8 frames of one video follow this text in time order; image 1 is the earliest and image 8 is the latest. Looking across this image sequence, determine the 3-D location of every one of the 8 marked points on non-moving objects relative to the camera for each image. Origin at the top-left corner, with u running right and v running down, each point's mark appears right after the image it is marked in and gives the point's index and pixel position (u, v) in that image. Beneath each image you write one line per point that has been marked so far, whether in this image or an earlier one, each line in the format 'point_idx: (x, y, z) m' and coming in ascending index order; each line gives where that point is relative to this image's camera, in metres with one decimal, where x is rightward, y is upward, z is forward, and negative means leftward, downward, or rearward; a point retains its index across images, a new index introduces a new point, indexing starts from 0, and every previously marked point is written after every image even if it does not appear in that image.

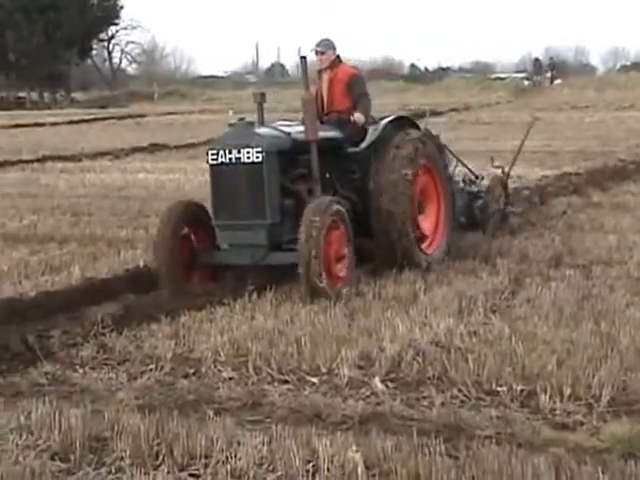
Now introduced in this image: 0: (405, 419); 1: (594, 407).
0: (+0.4, -0.8, +5.0) m
1: (+1.2, -0.8, +5.0) m
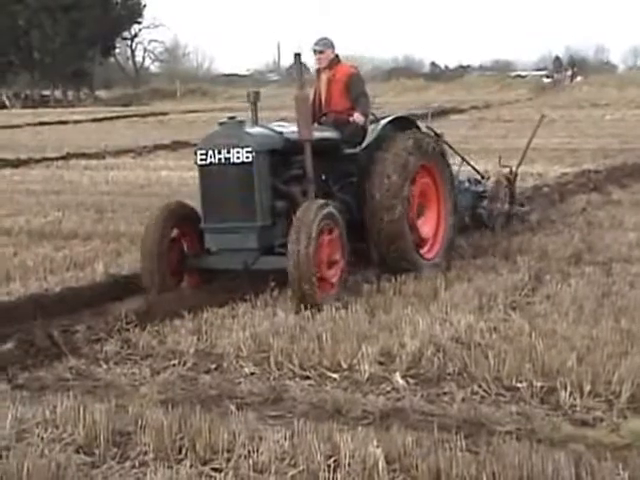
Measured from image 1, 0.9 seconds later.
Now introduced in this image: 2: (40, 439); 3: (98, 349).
0: (+0.5, -0.8, +5.0) m
1: (+1.3, -0.7, +5.0) m
2: (-1.2, -0.9, +4.8) m
3: (-1.2, -0.6, +6.2) m
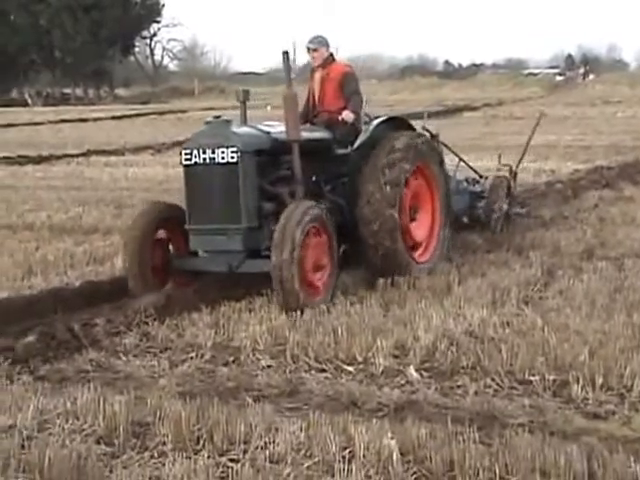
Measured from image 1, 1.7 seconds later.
0: (+0.5, -0.8, +5.1) m
1: (+1.4, -0.7, +5.1) m
2: (-1.1, -0.8, +4.9) m
3: (-1.1, -0.6, +6.3) m
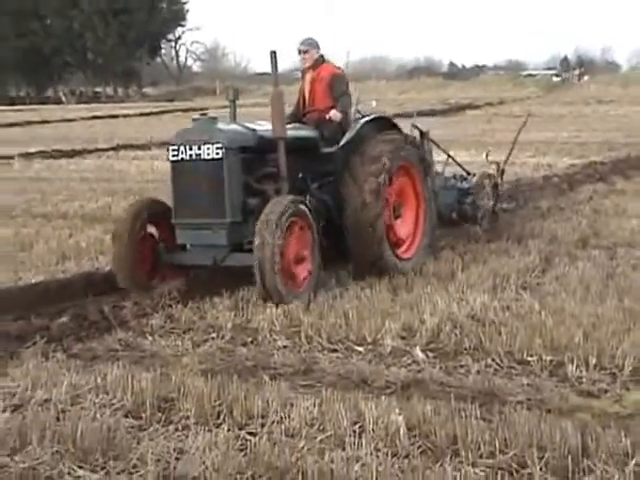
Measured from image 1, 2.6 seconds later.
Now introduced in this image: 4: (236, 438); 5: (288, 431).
0: (+0.6, -0.7, +5.4) m
1: (+1.4, -0.7, +5.4) m
2: (-1.1, -0.8, +5.3) m
3: (-1.1, -0.5, +6.6) m
4: (-0.4, -0.9, +4.9) m
5: (-0.1, -0.9, +5.0) m
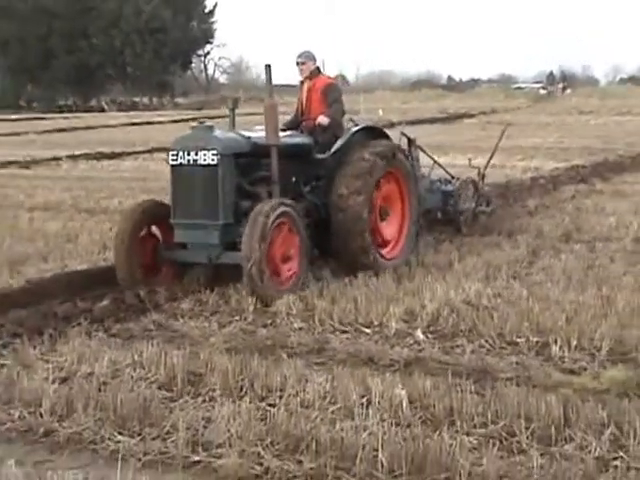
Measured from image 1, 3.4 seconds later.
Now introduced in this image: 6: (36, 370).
0: (+0.7, -0.7, +6.1) m
1: (+1.5, -0.6, +6.1) m
2: (-1.0, -0.7, +6.0) m
3: (-1.0, -0.4, +7.3) m
4: (-0.3, -0.9, +5.6) m
5: (-0.1, -0.8, +5.6) m
6: (-1.6, -0.7, +6.1) m
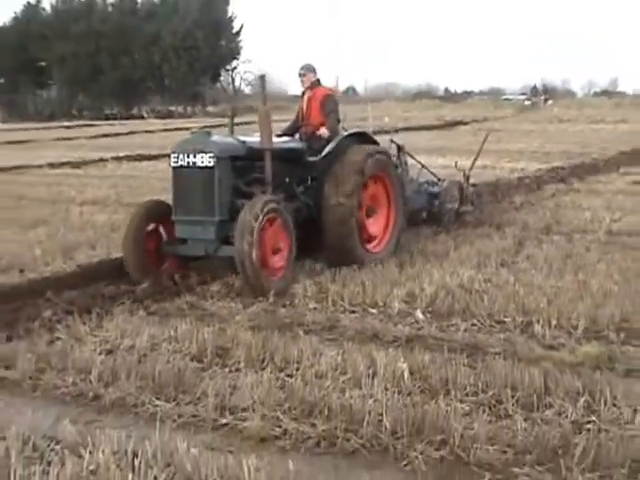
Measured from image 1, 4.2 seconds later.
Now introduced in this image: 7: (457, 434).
0: (+0.7, -0.6, +6.9) m
1: (+1.6, -0.6, +6.9) m
2: (-1.0, -0.7, +6.8) m
3: (-0.9, -0.4, +8.2) m
4: (-0.3, -0.8, +6.4) m
5: (0.0, -0.8, +6.5) m
6: (-1.5, -0.6, +7.0) m
7: (+0.7, -1.0, +5.6) m
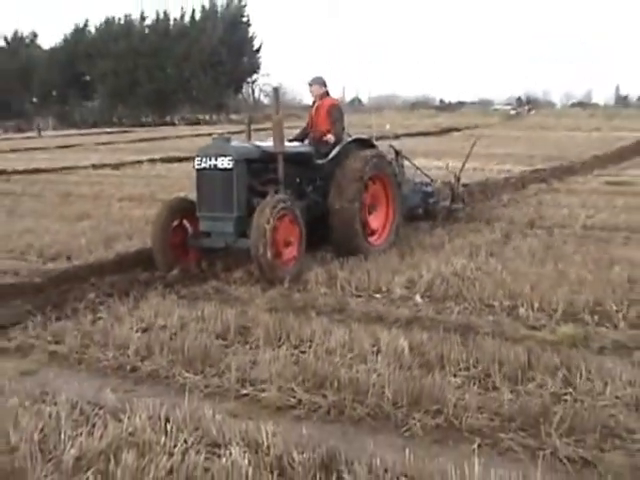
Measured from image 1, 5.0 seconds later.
0: (+0.8, -0.6, +7.8) m
1: (+1.7, -0.5, +7.8) m
2: (-0.9, -0.6, +7.8) m
3: (-0.8, -0.3, +9.1) m
4: (-0.2, -0.8, +7.4) m
5: (0.0, -0.7, +7.4) m
6: (-1.4, -0.6, +8.0) m
7: (+0.8, -0.9, +6.5) m
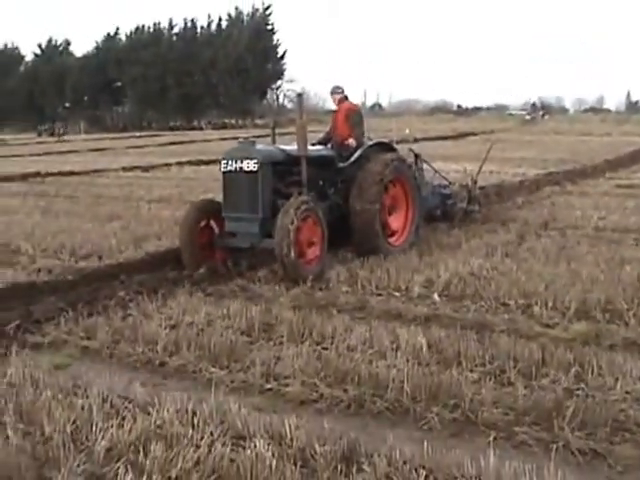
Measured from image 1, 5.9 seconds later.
0: (+1.0, -0.6, +8.1) m
1: (+1.8, -0.5, +8.0) m
2: (-0.7, -0.6, +8.1) m
3: (-0.6, -0.3, +9.4) m
4: (0.0, -0.8, +7.7) m
5: (+0.2, -0.7, +7.7) m
6: (-1.3, -0.6, +8.3) m
7: (+0.9, -0.9, +6.7) m
